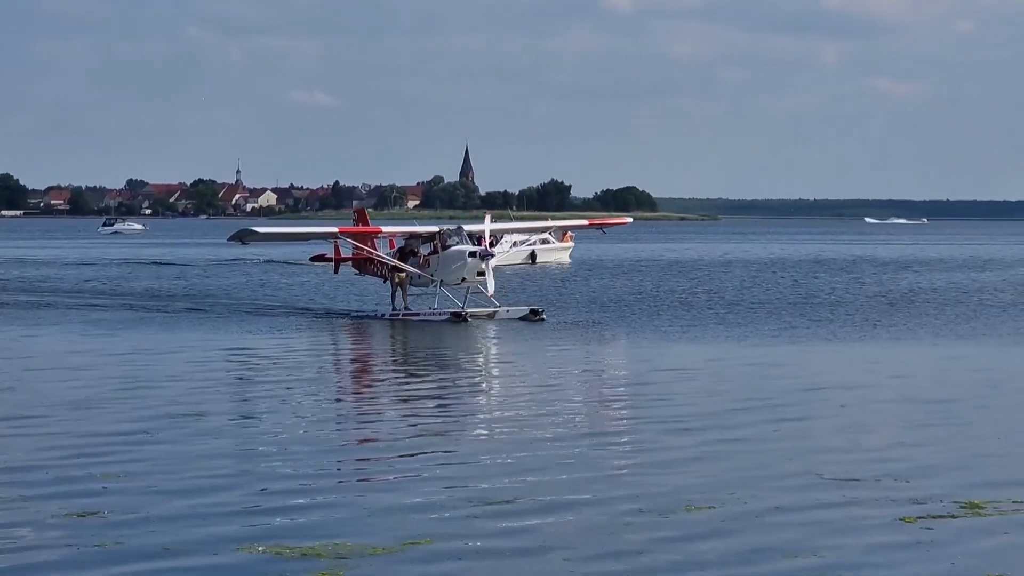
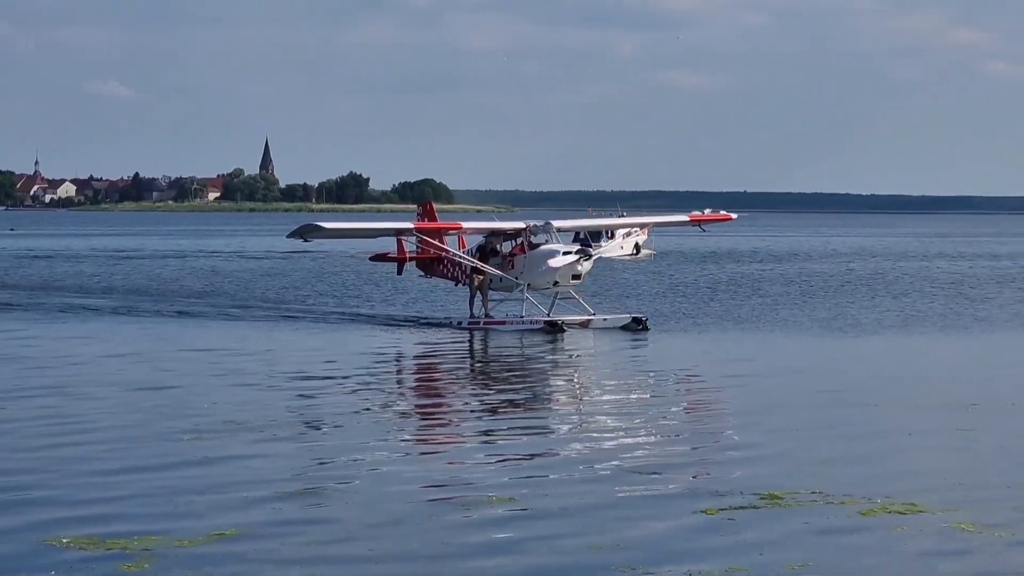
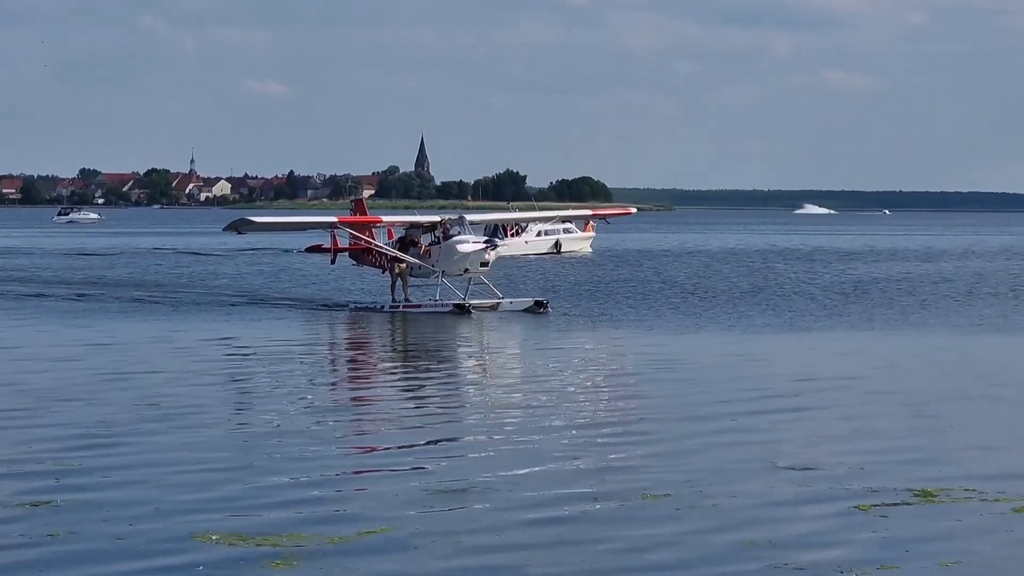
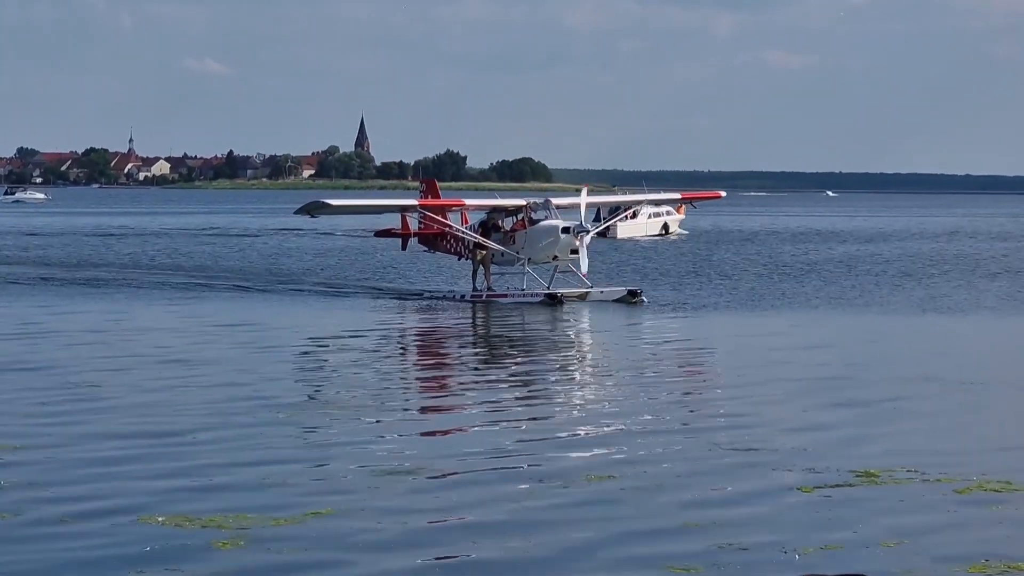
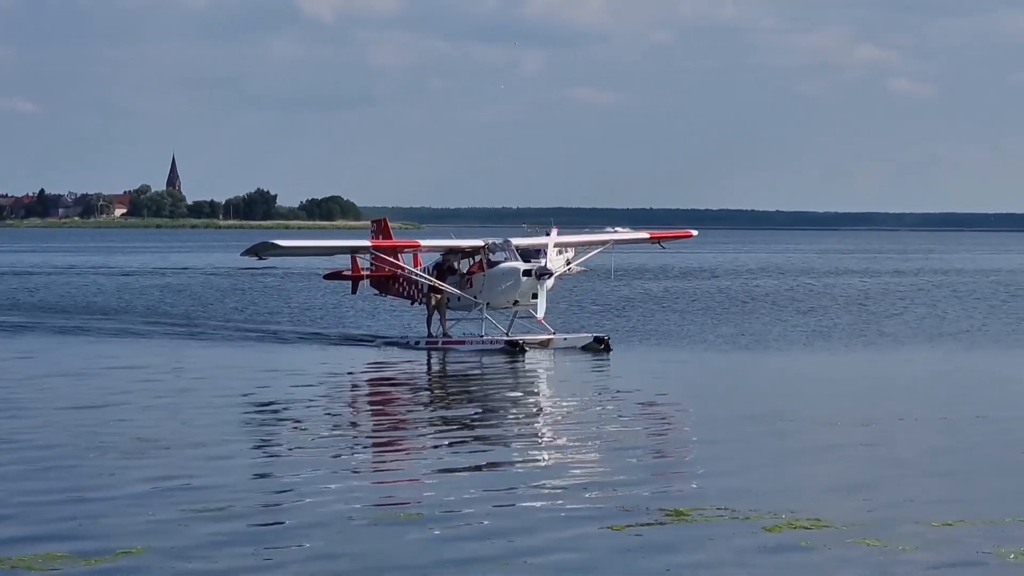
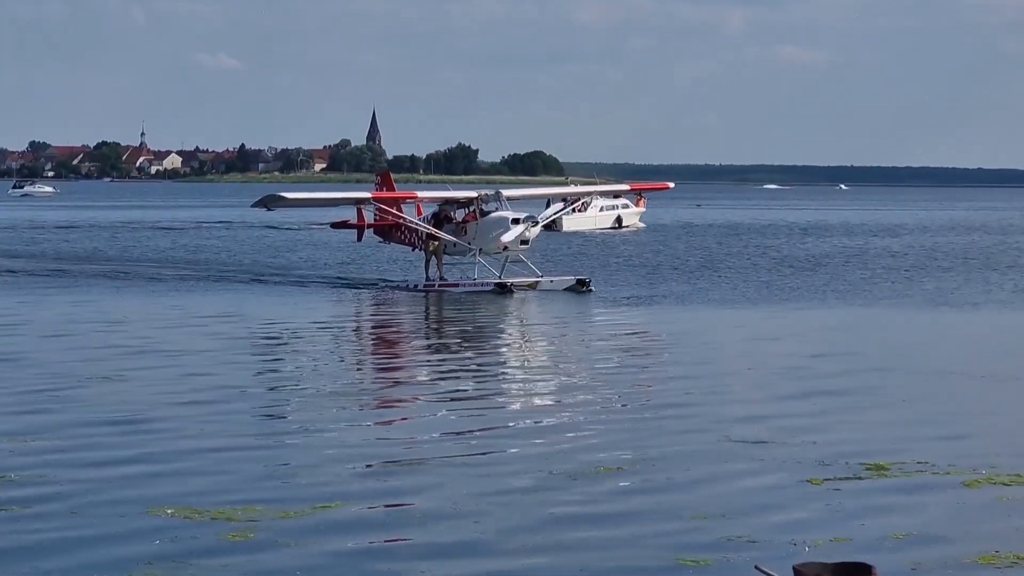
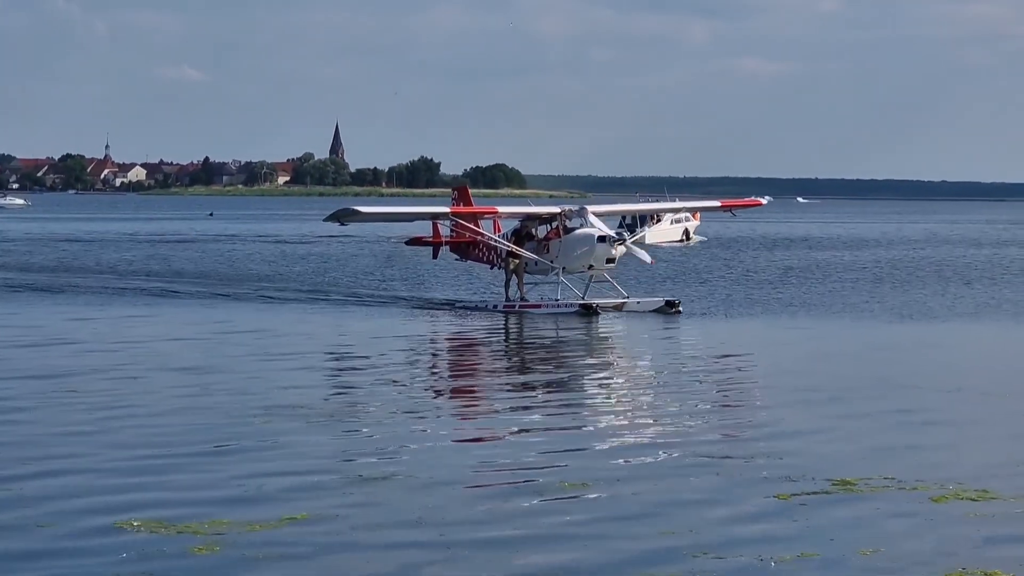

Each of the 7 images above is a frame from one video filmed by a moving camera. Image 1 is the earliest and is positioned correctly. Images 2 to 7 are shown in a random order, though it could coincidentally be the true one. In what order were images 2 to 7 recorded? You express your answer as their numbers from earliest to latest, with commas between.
3, 6, 4, 7, 2, 5
